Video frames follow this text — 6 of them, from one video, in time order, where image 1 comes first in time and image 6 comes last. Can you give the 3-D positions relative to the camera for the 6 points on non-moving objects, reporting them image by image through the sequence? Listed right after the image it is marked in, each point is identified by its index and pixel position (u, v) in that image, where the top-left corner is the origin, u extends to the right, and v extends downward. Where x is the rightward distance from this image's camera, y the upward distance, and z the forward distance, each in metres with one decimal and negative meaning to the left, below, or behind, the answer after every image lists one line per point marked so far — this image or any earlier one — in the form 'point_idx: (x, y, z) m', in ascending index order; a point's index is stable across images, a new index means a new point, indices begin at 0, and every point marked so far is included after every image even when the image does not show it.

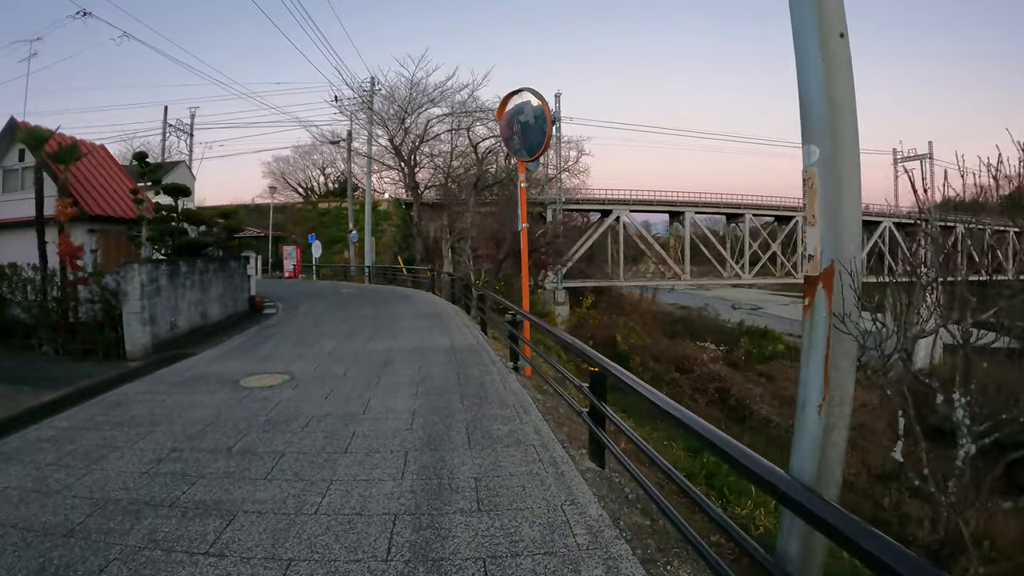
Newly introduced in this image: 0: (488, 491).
0: (-0.2, -1.3, +3.8) m
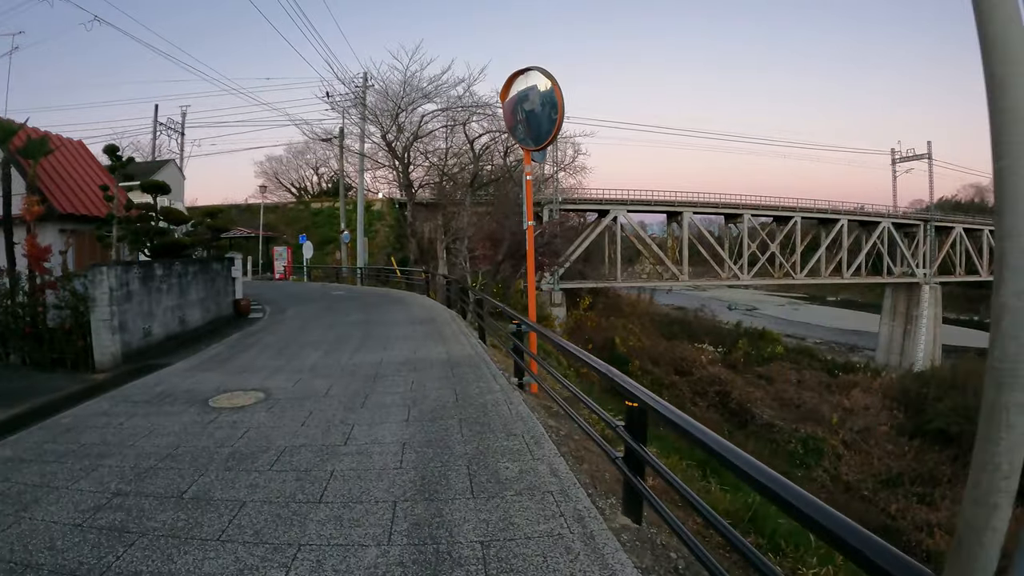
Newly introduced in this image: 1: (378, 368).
0: (-0.1, -1.3, +3.0) m
1: (-1.6, -1.0, +7.3) m
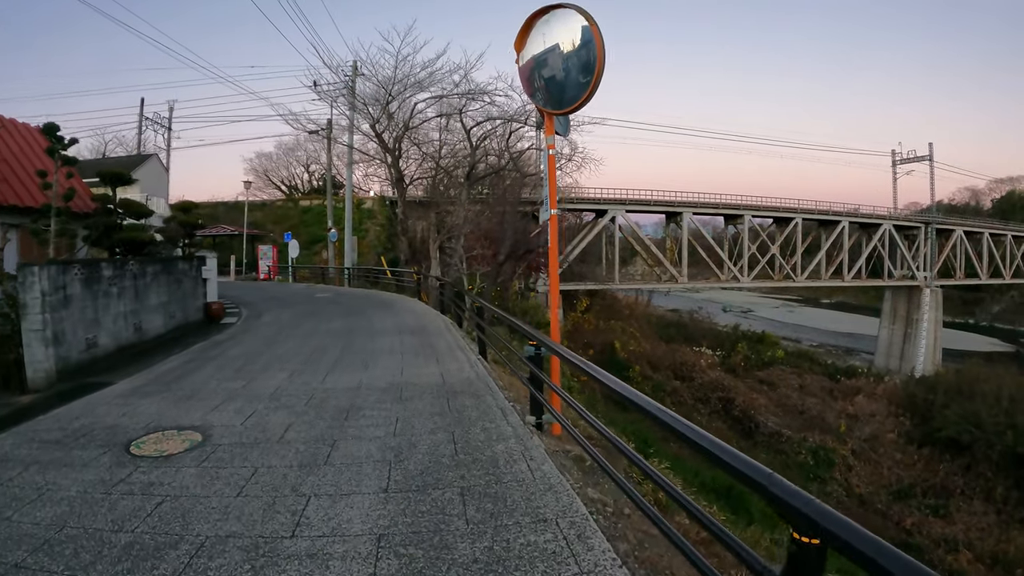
0: (+0.1, -1.4, +1.5) m
1: (-1.5, -1.0, +5.8) m
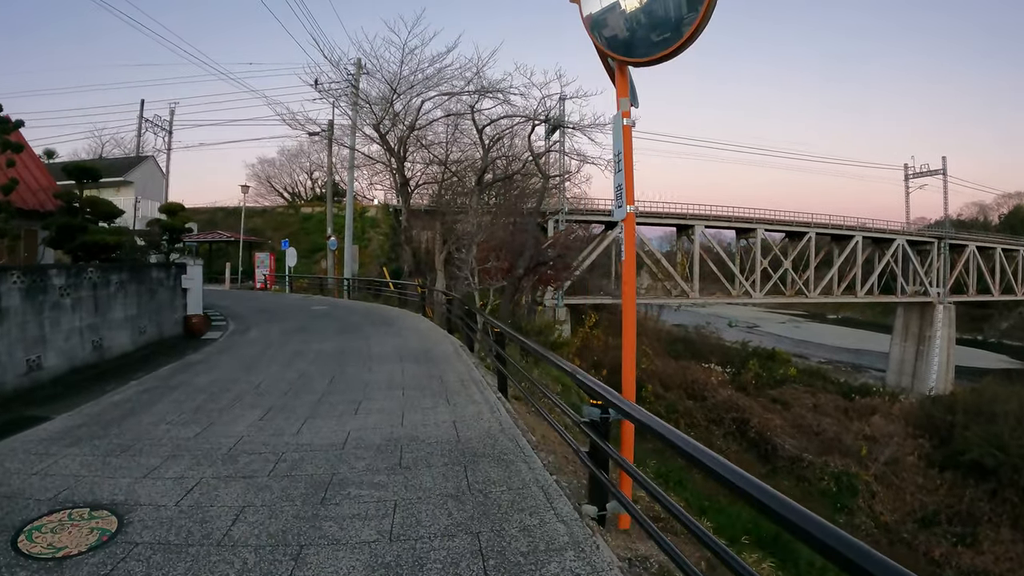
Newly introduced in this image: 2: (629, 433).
0: (+0.4, -1.5, -0.1) m
1: (-1.2, -1.2, +4.3) m
2: (+0.6, -0.8, +3.5) m
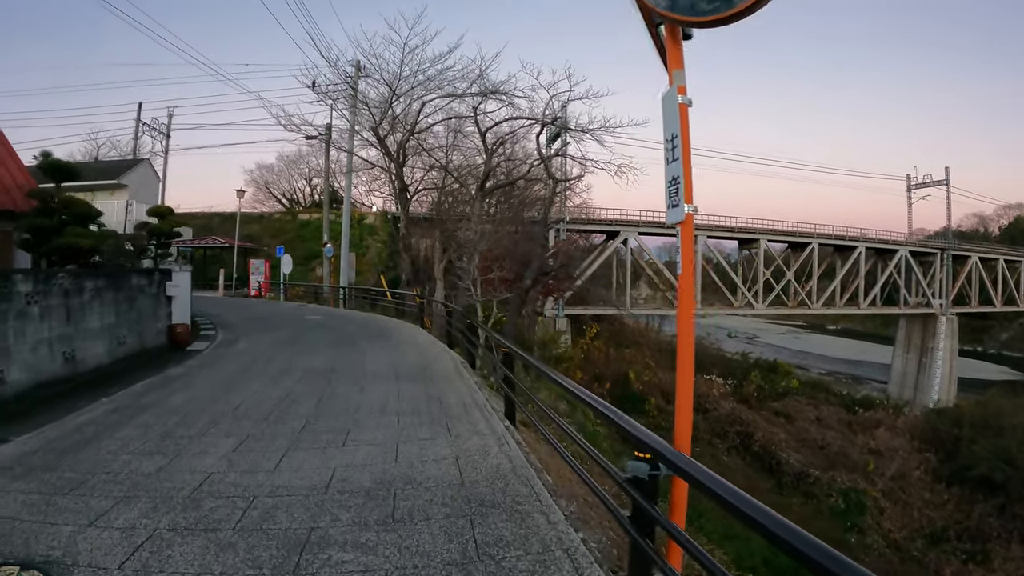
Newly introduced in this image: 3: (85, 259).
0: (+0.5, -1.6, -0.8) m
1: (-1.1, -1.3, +3.6) m
2: (+0.7, -0.9, +2.8) m
3: (-7.1, +0.5, +10.3) m
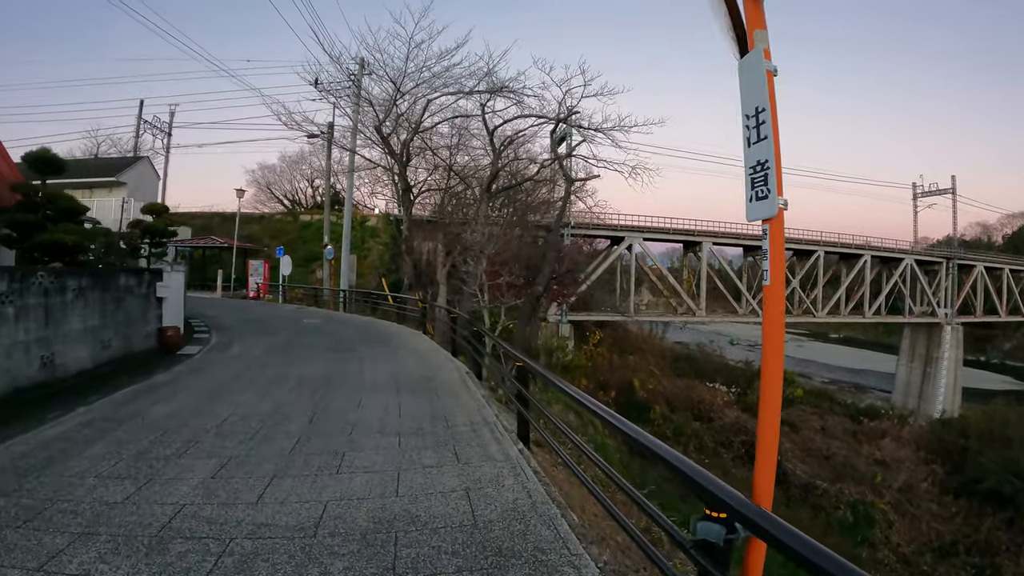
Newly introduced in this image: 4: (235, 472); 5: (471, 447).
0: (+0.6, -1.6, -1.4) m
1: (-1.0, -1.3, +3.0) m
2: (+0.9, -0.9, +2.2) m
3: (-7.0, +0.5, +9.7) m
4: (-2.0, -1.3, +4.4) m
5: (-0.3, -1.2, +4.8) m
